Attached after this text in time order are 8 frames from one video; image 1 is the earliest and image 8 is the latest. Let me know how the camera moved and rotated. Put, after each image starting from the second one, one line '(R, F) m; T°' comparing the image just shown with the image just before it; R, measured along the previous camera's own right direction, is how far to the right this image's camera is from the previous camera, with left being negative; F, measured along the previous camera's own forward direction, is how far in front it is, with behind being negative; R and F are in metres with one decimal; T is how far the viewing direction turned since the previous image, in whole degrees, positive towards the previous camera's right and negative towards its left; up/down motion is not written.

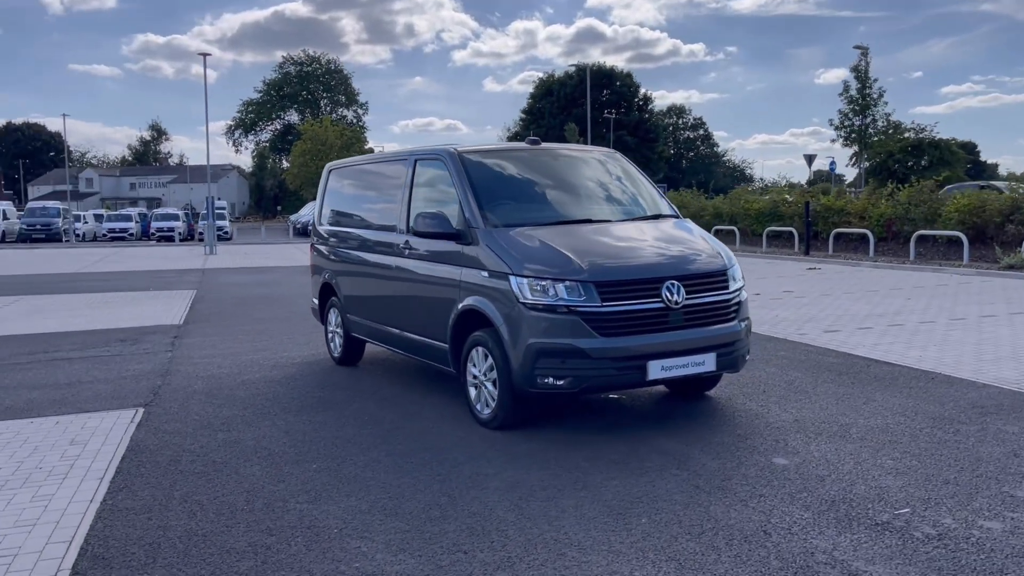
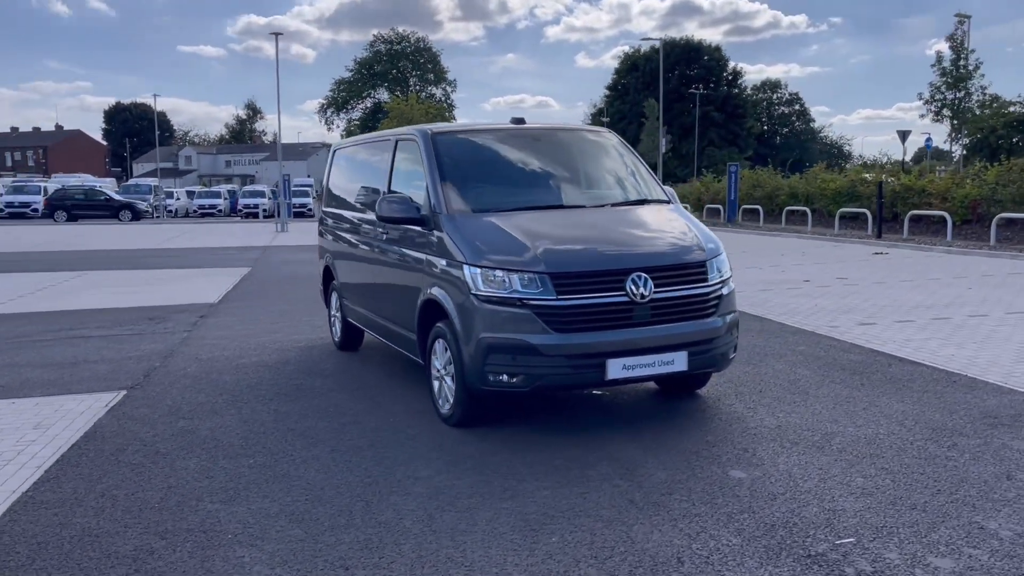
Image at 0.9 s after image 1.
(+0.8, +0.4) m; -6°
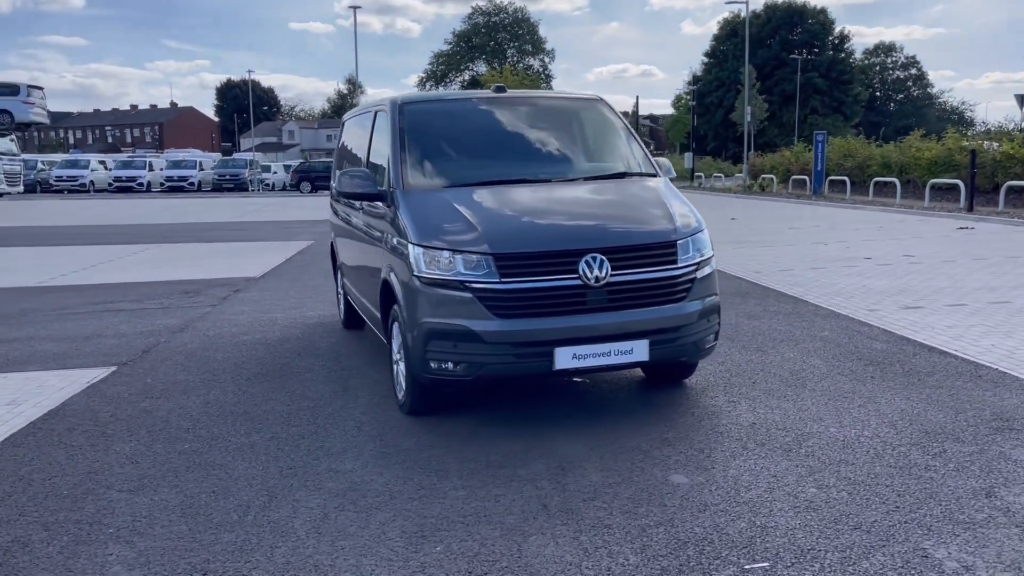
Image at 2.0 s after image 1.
(+0.9, +0.4) m; -6°
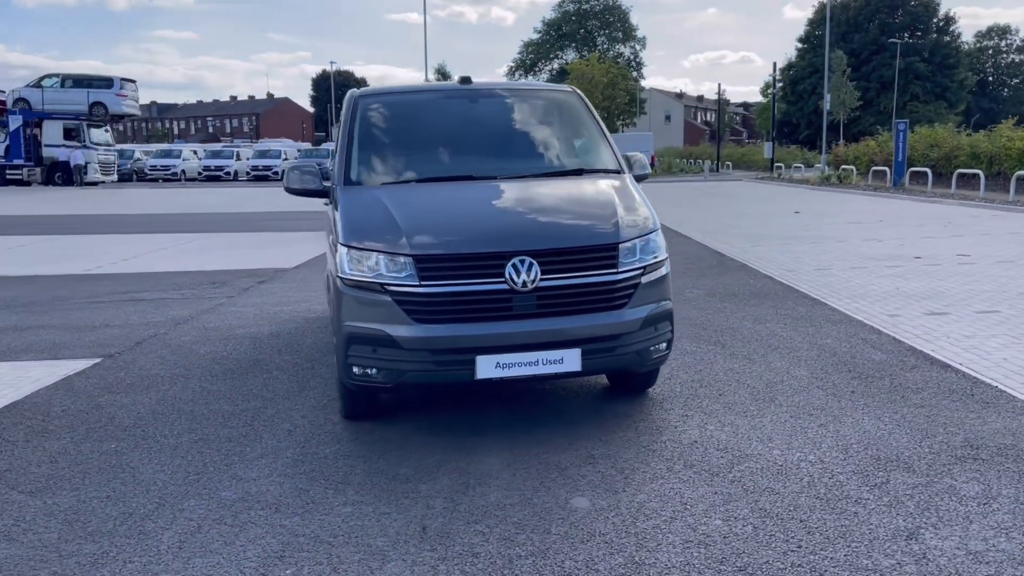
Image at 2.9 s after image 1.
(+0.9, +0.3) m; -6°
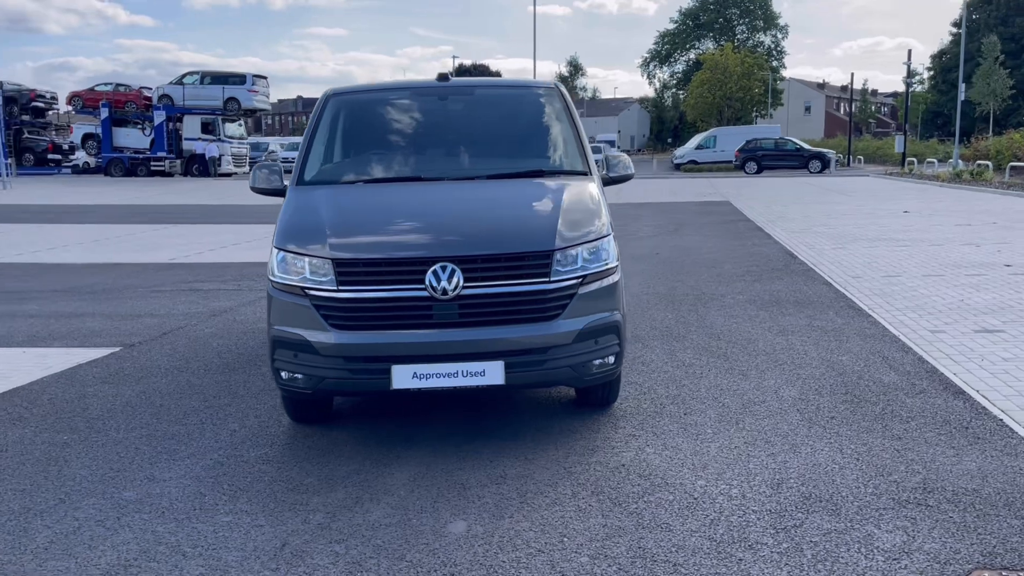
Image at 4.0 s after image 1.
(+1.1, +0.3) m; -9°
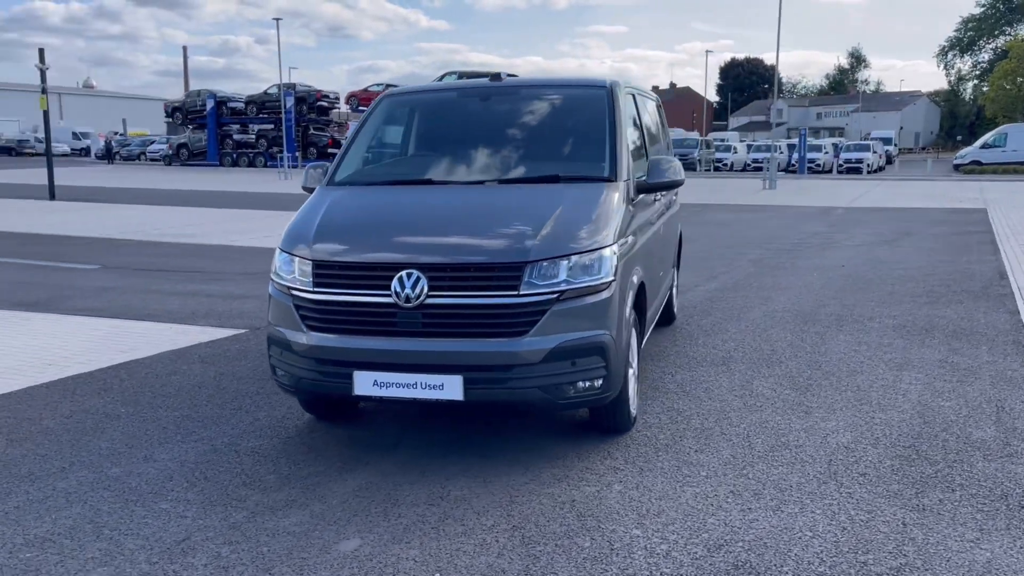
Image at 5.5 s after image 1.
(+1.4, +0.5) m; -17°
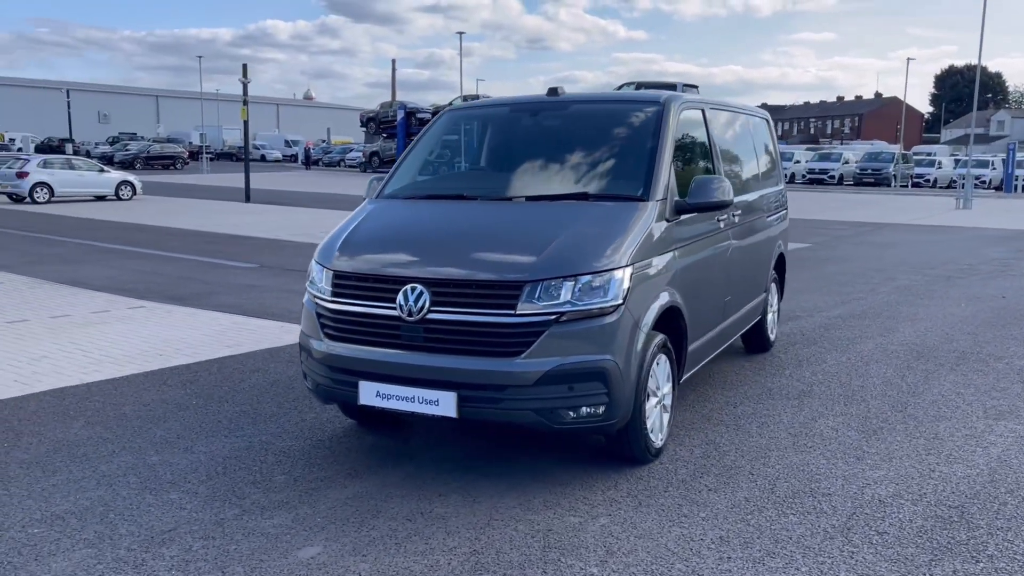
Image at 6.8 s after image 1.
(+0.9, +0.2) m; -12°
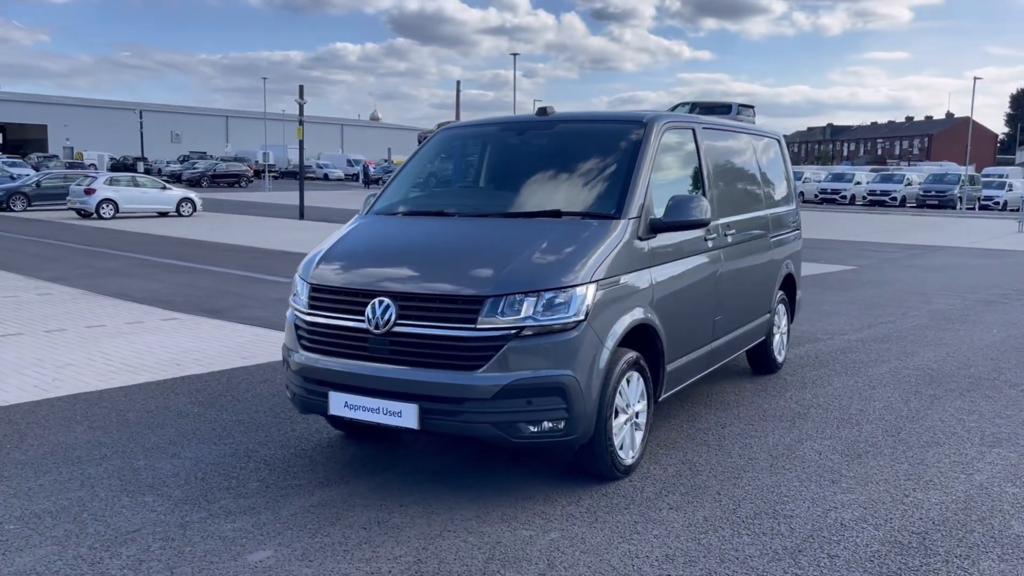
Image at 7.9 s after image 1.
(+0.5, 0.0) m; -4°
